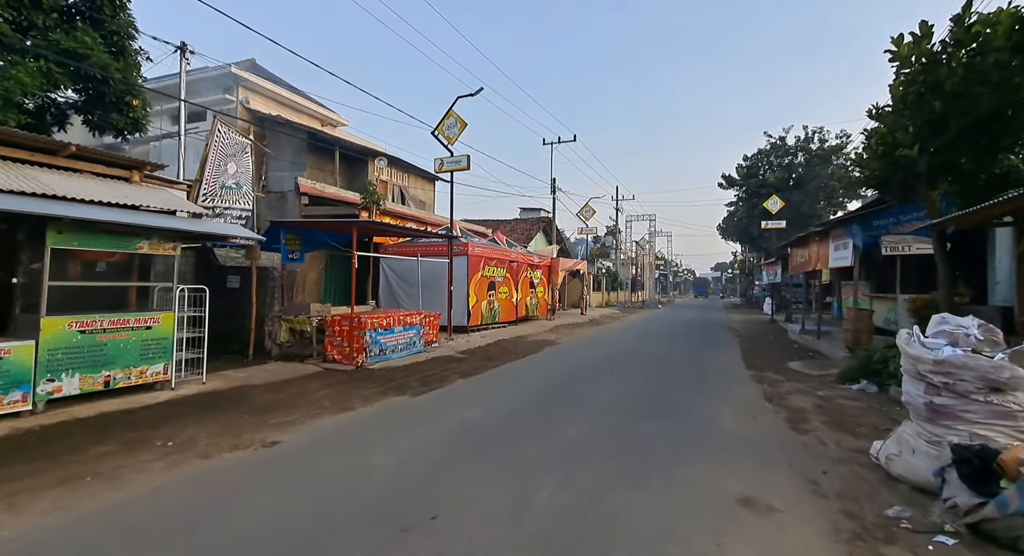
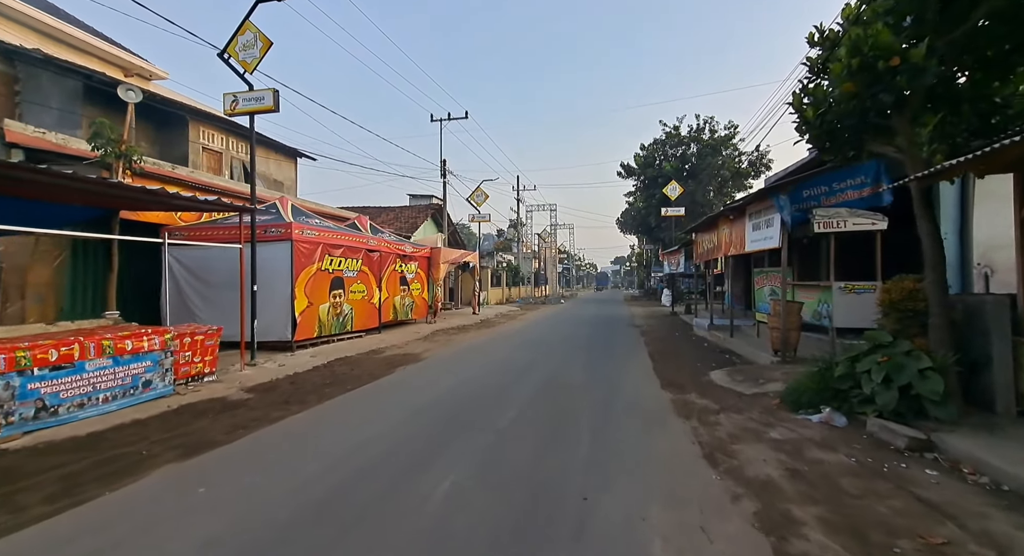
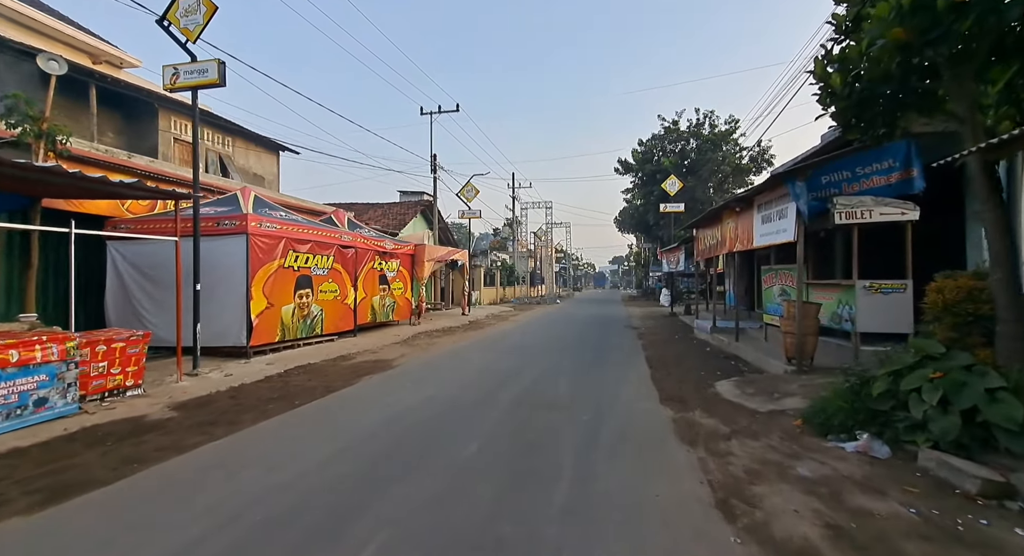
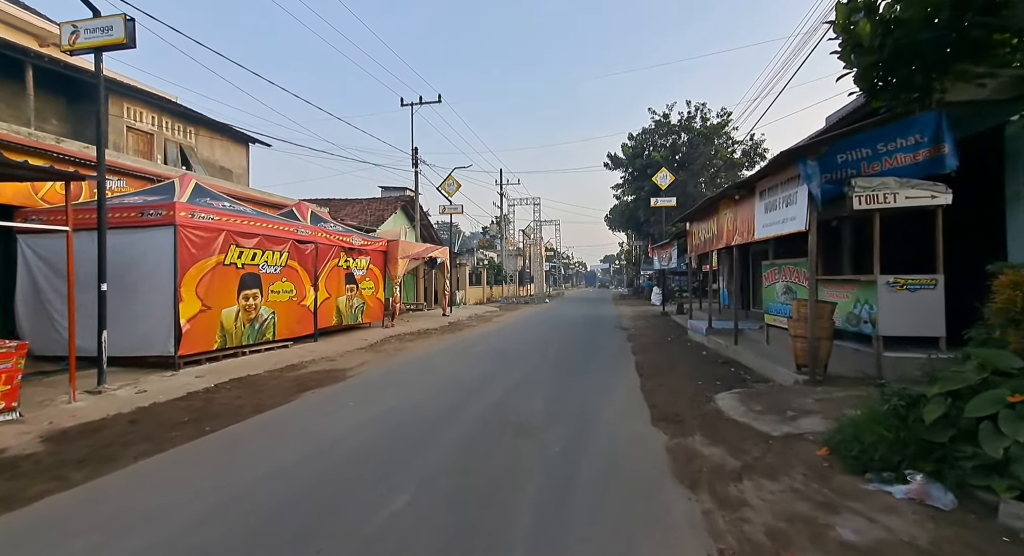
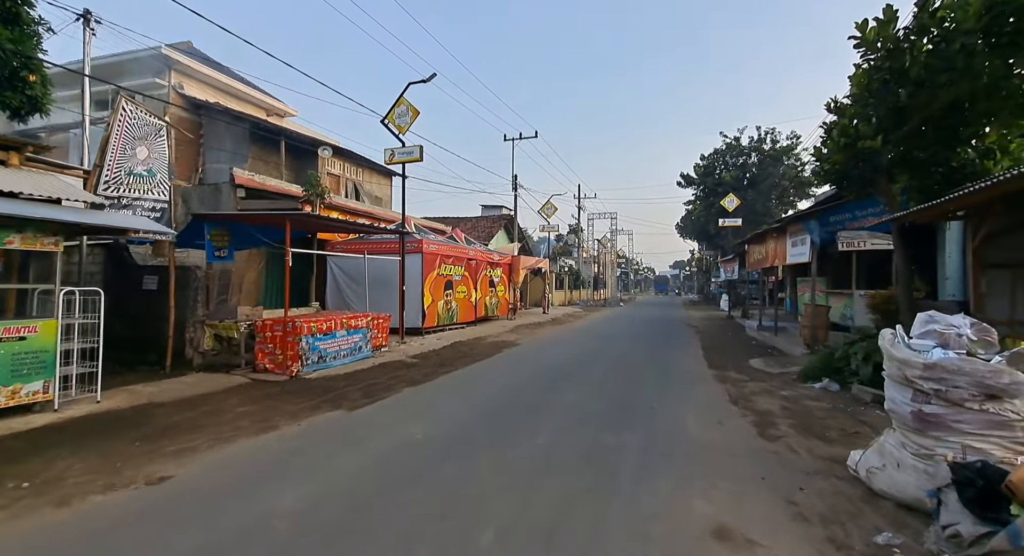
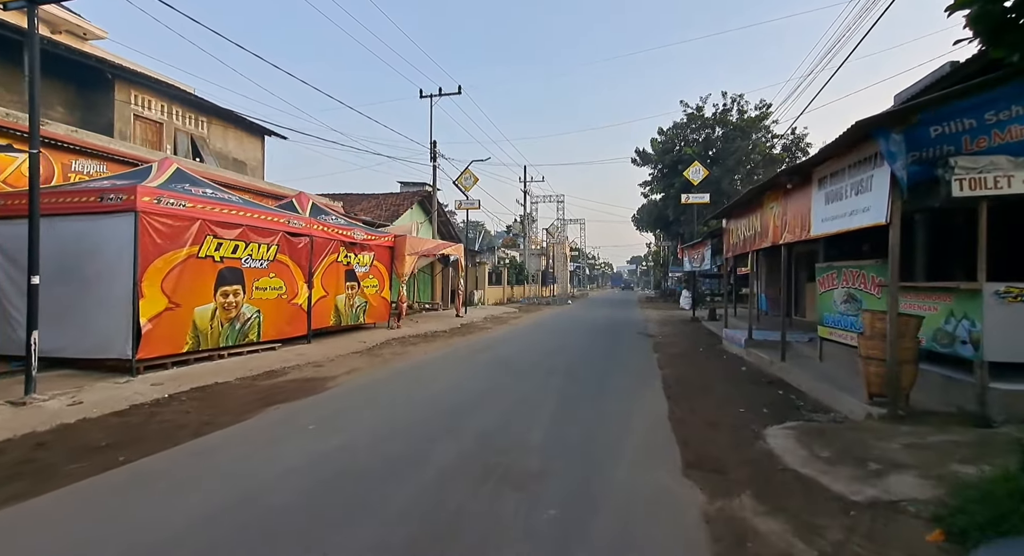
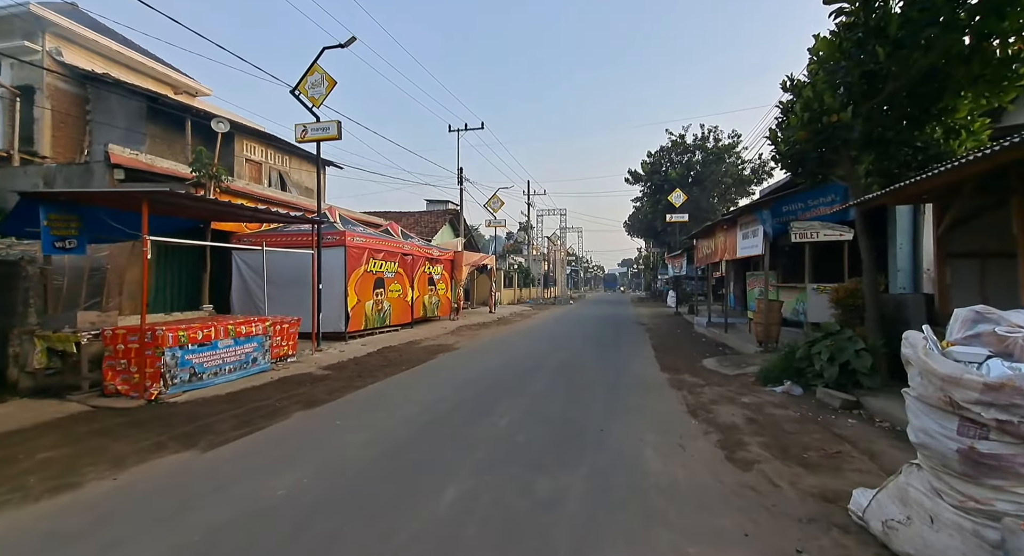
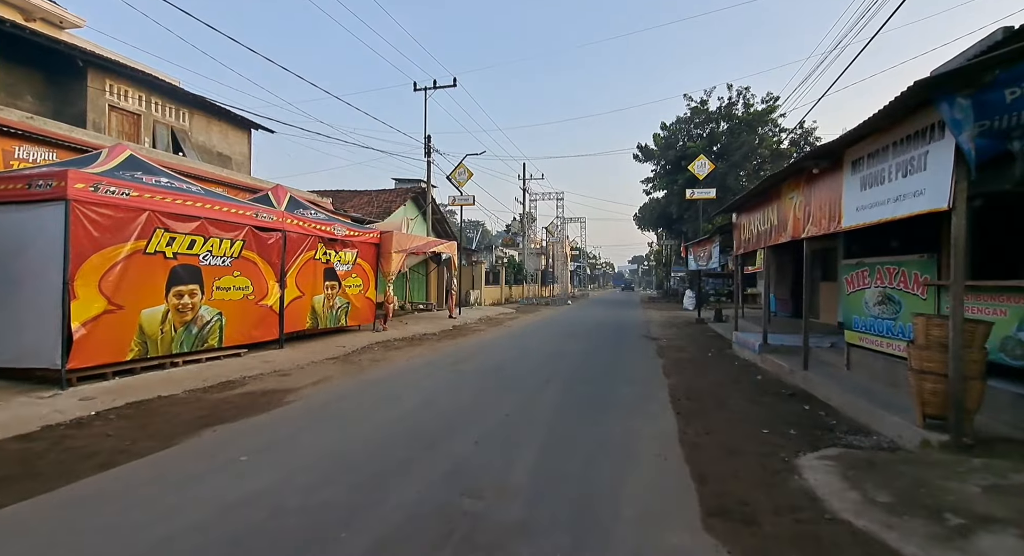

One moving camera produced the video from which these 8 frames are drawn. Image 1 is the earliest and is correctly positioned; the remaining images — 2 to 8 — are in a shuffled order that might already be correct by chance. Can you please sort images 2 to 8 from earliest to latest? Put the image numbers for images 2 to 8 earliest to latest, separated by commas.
5, 7, 2, 3, 4, 6, 8
